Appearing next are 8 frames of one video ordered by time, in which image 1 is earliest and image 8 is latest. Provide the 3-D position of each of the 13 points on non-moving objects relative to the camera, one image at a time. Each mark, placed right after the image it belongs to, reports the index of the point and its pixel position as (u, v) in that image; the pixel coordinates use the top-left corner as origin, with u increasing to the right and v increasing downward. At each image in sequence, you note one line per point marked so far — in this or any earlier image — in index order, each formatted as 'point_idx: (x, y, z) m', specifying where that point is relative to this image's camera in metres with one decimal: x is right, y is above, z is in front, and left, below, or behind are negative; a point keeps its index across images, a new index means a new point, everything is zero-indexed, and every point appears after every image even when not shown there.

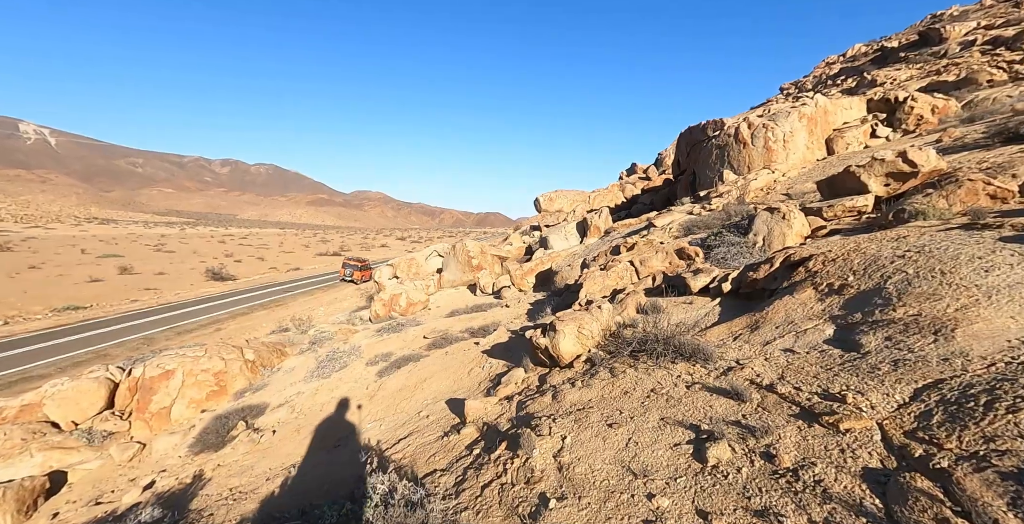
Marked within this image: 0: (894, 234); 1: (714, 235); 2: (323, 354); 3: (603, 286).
0: (+5.1, +0.4, +5.4) m
1: (+4.9, +0.7, +9.7) m
2: (-5.7, -2.8, +12.1) m
3: (+2.1, -0.6, +9.3) m
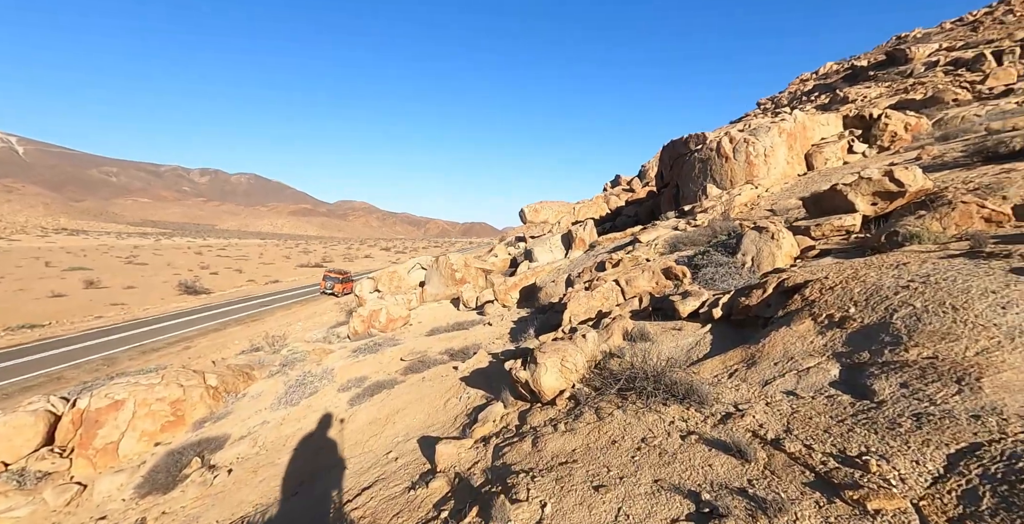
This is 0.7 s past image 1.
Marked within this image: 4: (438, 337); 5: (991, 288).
0: (+4.9, 0.0, +5.1) m
1: (+4.4, +0.2, +9.4) m
2: (-6.2, -3.3, +11.3) m
3: (+1.7, -1.0, +8.9) m
4: (-2.5, -2.5, +13.5) m
5: (+4.5, -0.2, +3.8) m
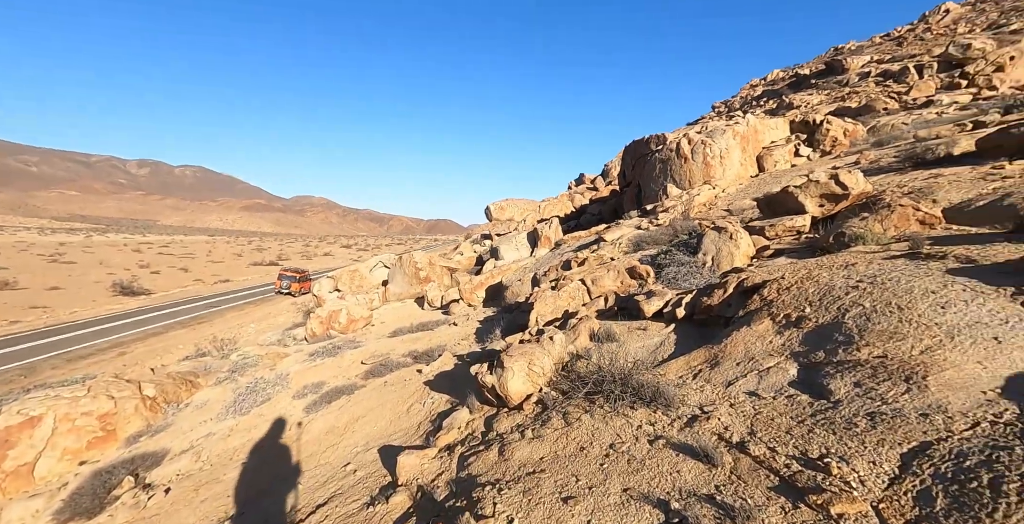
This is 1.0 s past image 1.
0: (+4.4, 0.0, +5.4) m
1: (+3.6, +0.2, +9.6) m
2: (-7.2, -3.3, +10.7) m
3: (+0.9, -1.0, +8.9) m
4: (-3.6, -2.5, +13.1) m
5: (+4.2, -0.2, +4.0) m
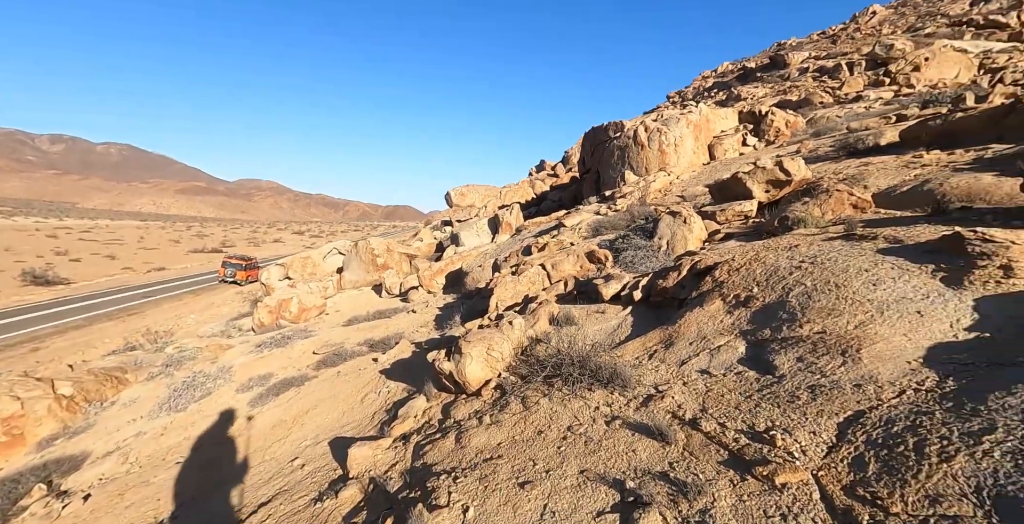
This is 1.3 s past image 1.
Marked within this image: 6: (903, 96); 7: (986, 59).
0: (+3.8, +0.3, +5.6) m
1: (+2.7, +0.6, +9.7) m
2: (-8.2, -2.9, +9.9) m
3: (+0.1, -0.7, +8.8) m
4: (-4.9, -2.1, +12.6) m
5: (+3.8, 0.0, +4.3) m
6: (+16.2, +6.9, +16.7) m
7: (+20.4, +8.8, +17.4) m
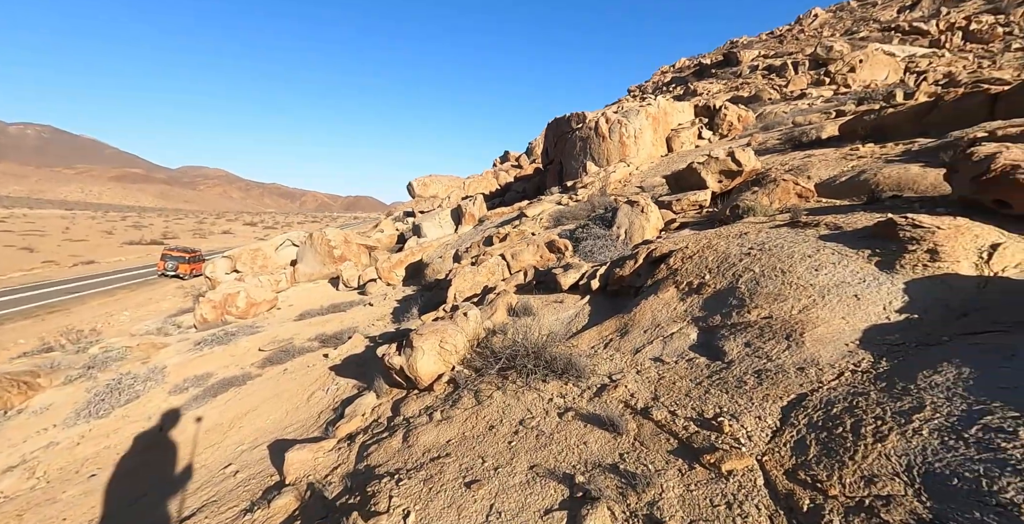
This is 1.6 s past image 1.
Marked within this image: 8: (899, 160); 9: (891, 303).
0: (+3.2, +0.4, +5.7) m
1: (+1.7, +0.9, +9.7) m
2: (-9.1, -2.8, +9.0) m
3: (-0.8, -0.4, +8.6) m
4: (-6.1, -1.8, +12.0) m
5: (+3.2, +0.1, +4.4) m
6: (+14.5, +7.4, +17.7) m
7: (+18.6, +9.3, +18.7) m
8: (+6.4, +1.7, +6.6) m
9: (+3.2, -0.3, +3.3) m
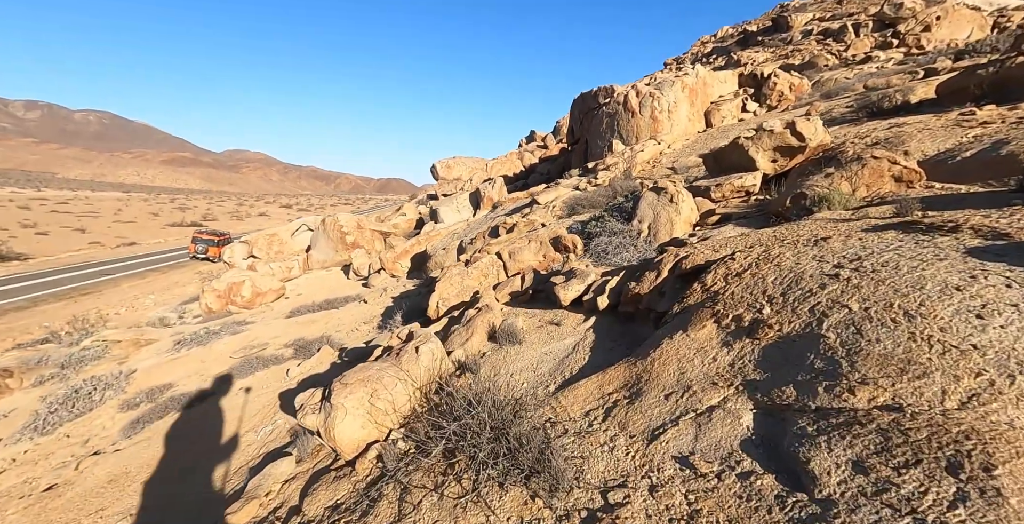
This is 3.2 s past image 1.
0: (+2.9, +0.3, +4.0) m
1: (+1.7, +0.9, +8.1) m
2: (-9.1, -2.7, +8.2) m
3: (-0.9, -0.5, +7.1) m
4: (-5.9, -1.6, +11.0) m
5: (+2.9, -0.1, +2.6) m
6: (+15.1, +7.7, +14.8) m
7: (+19.3, +9.6, +15.5) m
8: (+6.2, +1.5, +4.6) m
9: (+2.7, -0.6, +1.6) m
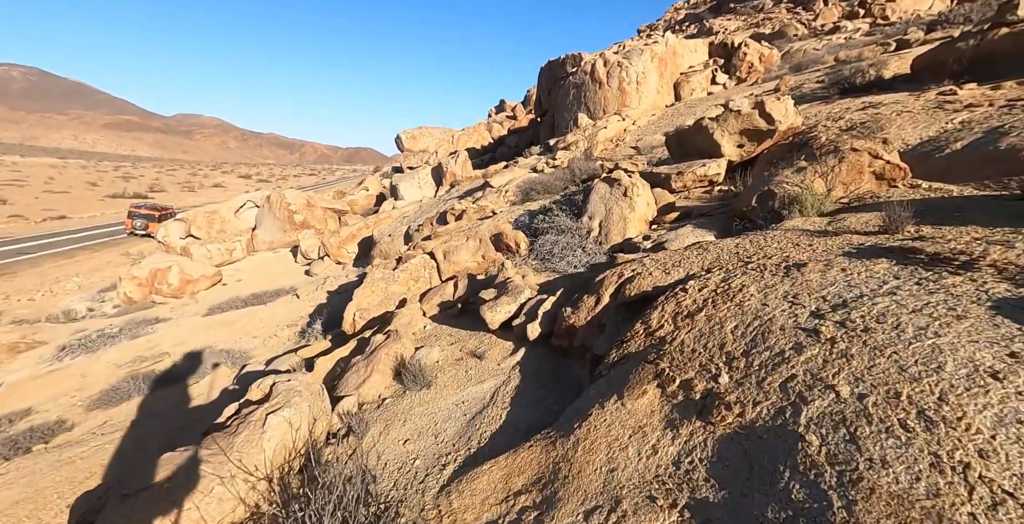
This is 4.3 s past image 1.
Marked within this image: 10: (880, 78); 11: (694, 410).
0: (+2.1, +0.1, +3.2) m
1: (+0.6, +0.9, +7.1) m
2: (-10.2, -2.7, +6.8) m
3: (-1.9, -0.5, +6.1) m
4: (-7.2, -1.4, +9.7) m
5: (+2.2, -0.4, +1.9) m
6: (+13.4, +8.3, +14.2) m
7: (+17.6, +10.3, +15.1) m
8: (+5.3, +1.4, +3.9) m
9: (+2.1, -1.0, +0.9) m
10: (+7.2, +3.6, +7.9) m
11: (+1.0, -0.8, +2.2) m
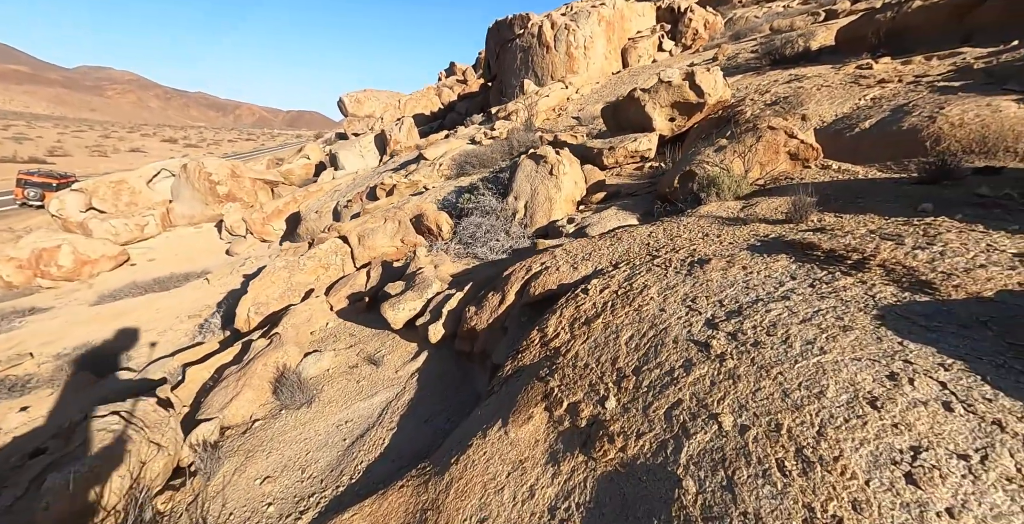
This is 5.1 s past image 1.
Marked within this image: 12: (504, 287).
0: (+1.3, +0.1, +2.9) m
1: (-0.7, +1.2, +6.6) m
2: (-11.3, -2.7, +5.5) m
3: (-3.0, -0.3, +5.5) m
4: (-8.6, -1.2, +8.5) m
5: (+1.5, -0.5, +1.7) m
6: (+11.2, +9.5, +14.4) m
7: (+15.2, +11.7, +15.5) m
8: (+4.4, +1.6, +3.9) m
9: (+1.5, -1.1, +0.8) m
10: (+5.8, +4.1, +7.8) m
11: (+0.3, -0.9, +2.0) m
12: (-0.1, -0.2, +3.2) m
